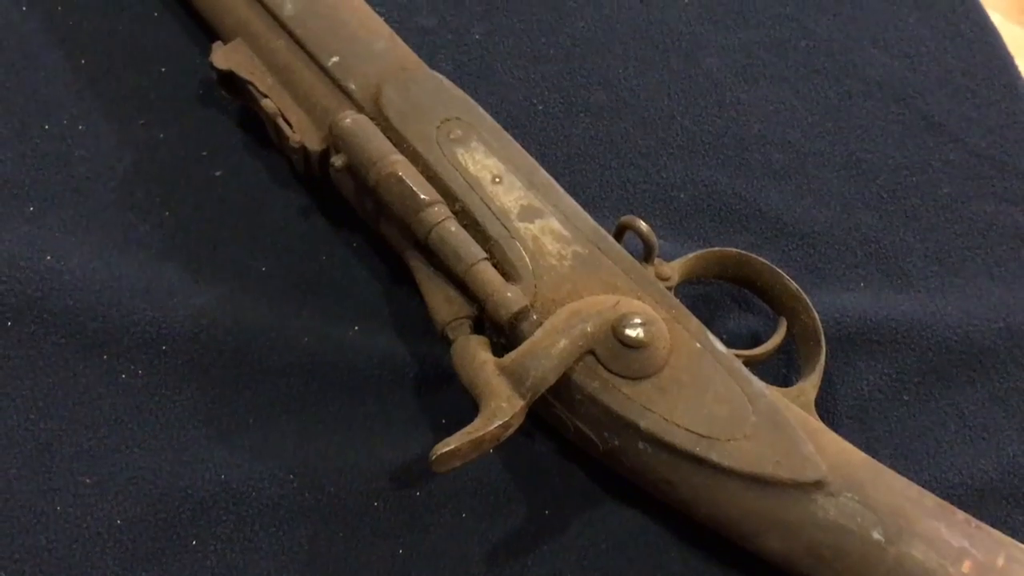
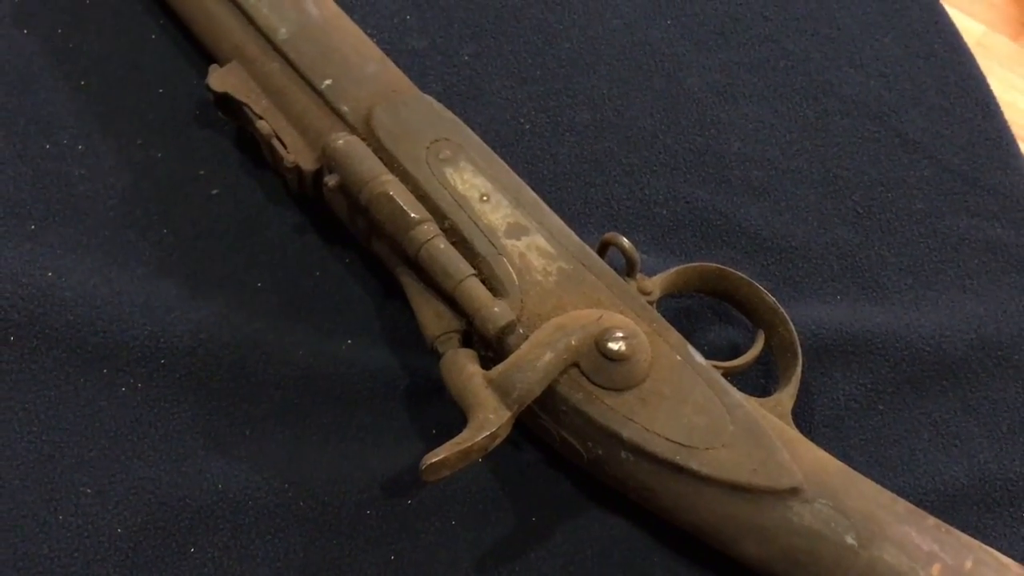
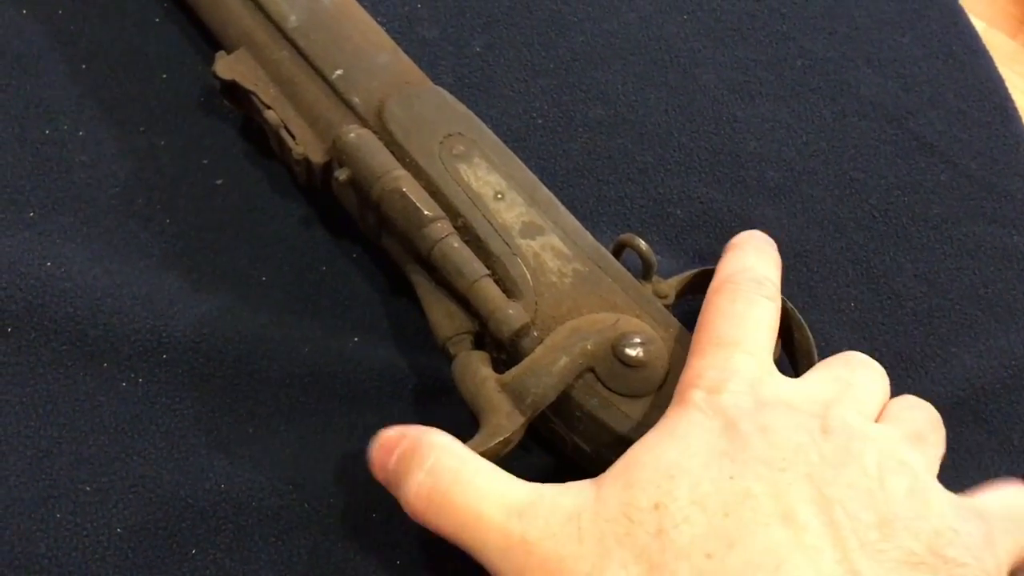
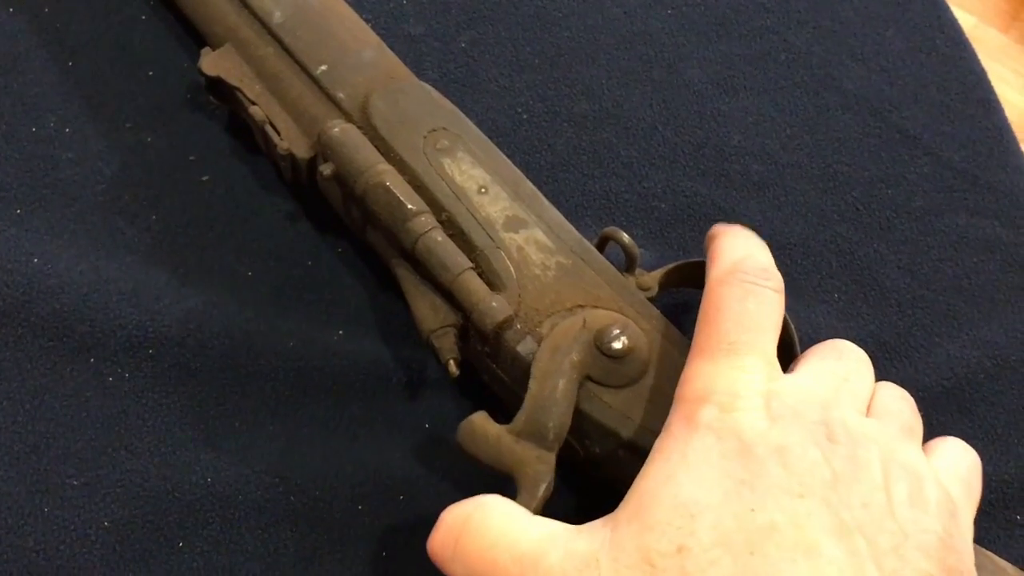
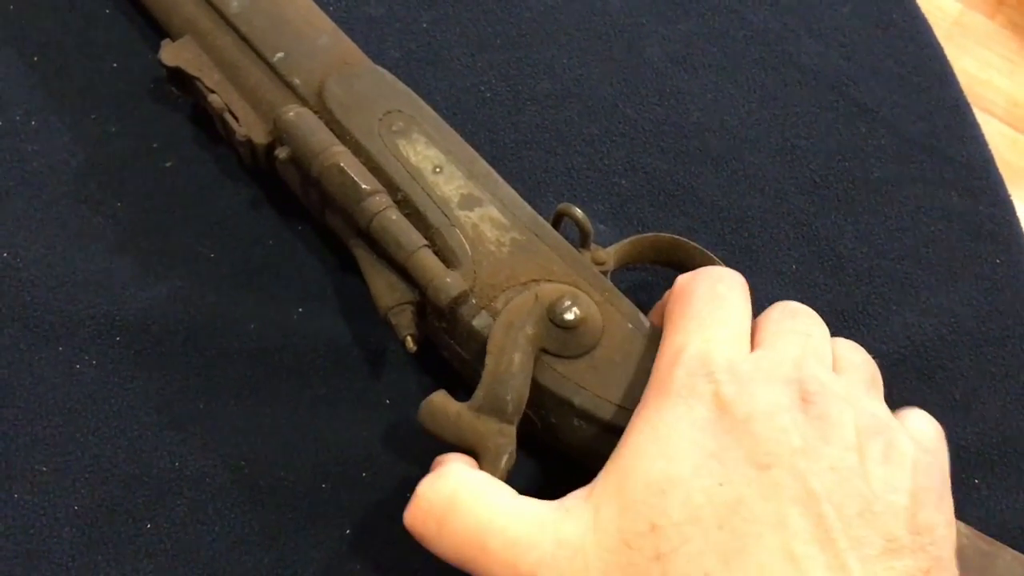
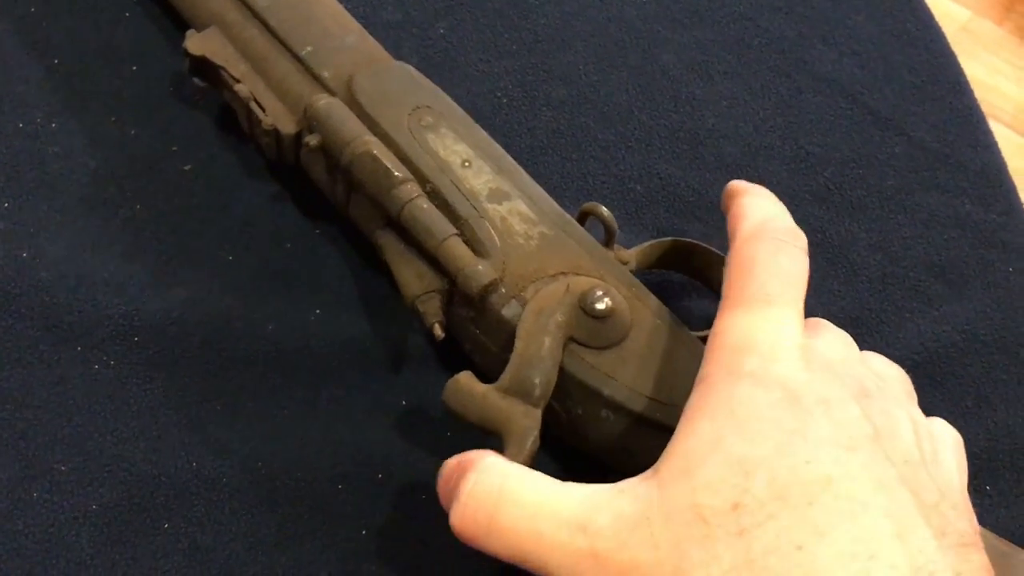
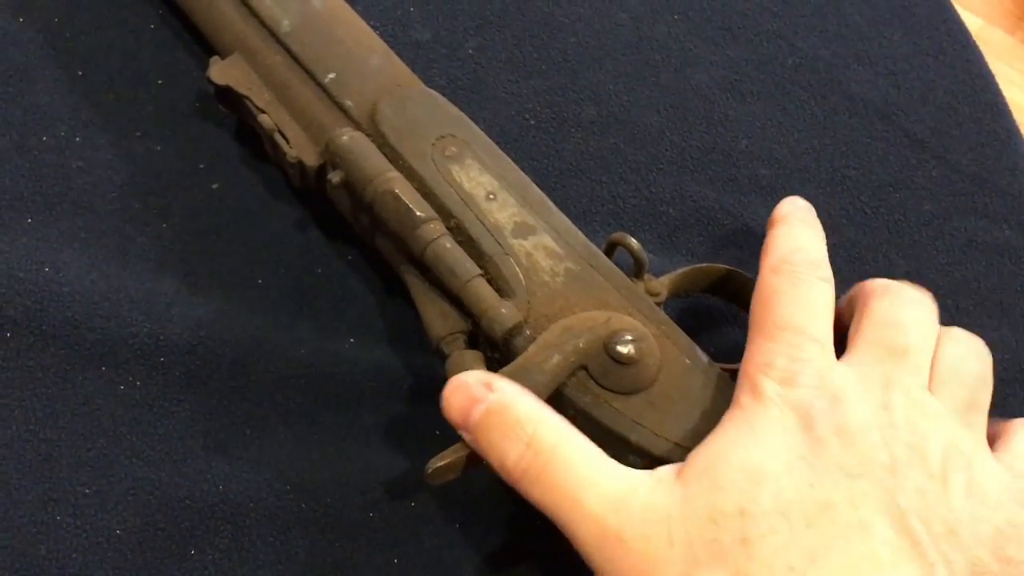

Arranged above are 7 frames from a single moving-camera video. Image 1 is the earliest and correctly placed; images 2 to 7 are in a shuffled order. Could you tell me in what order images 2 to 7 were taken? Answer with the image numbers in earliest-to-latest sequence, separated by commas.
2, 7, 3, 4, 6, 5
